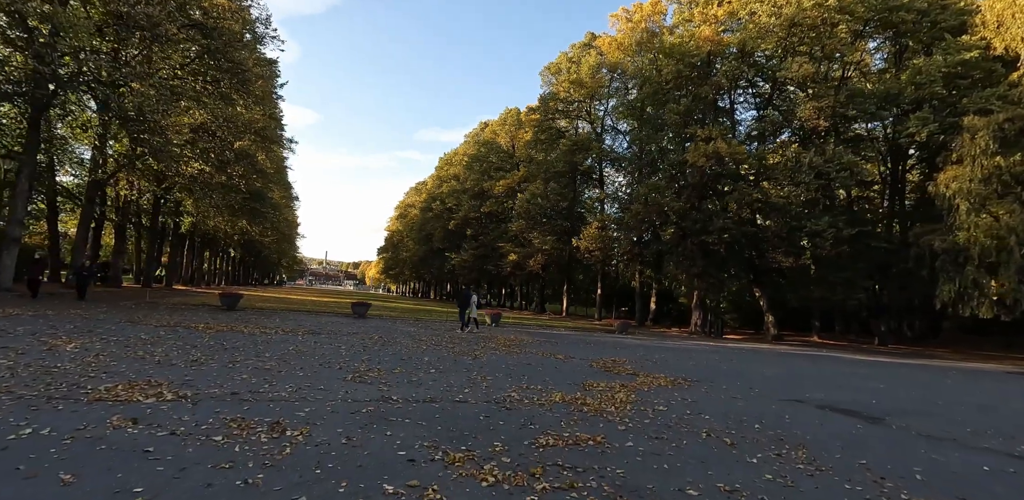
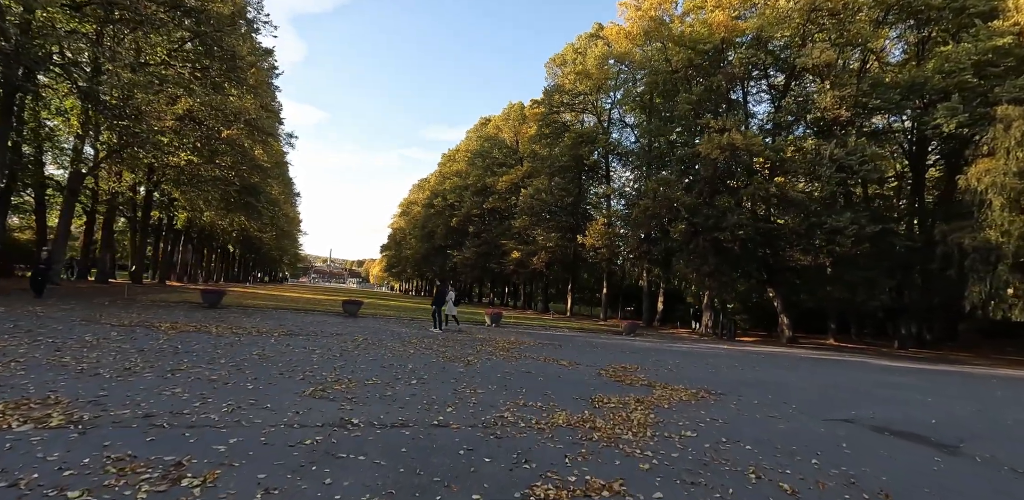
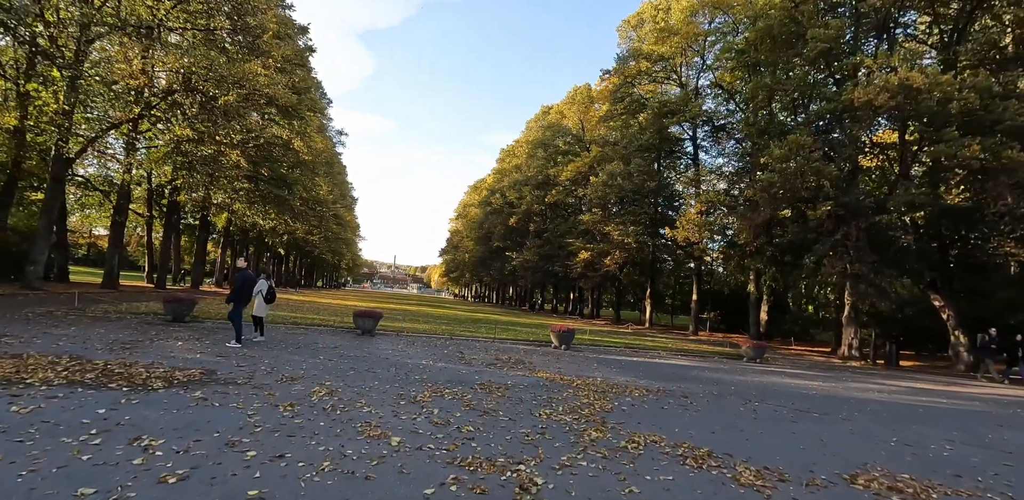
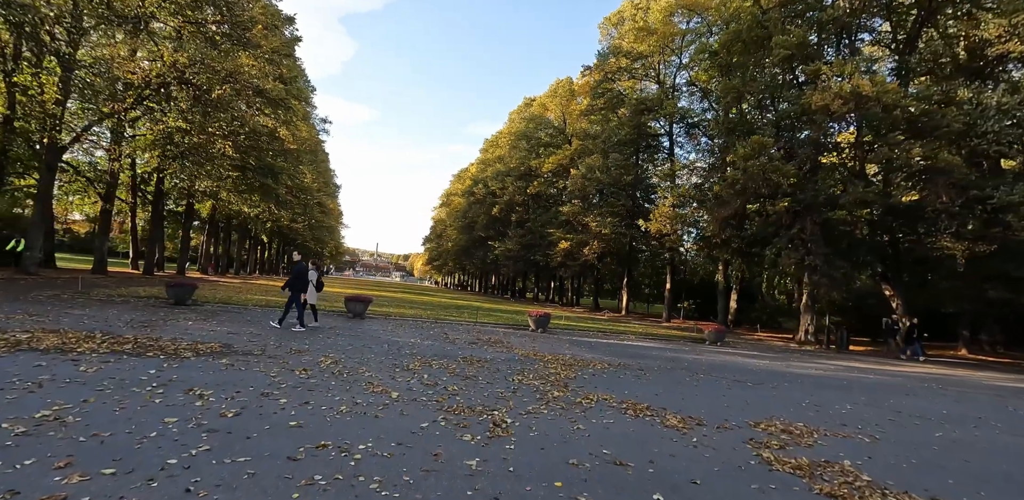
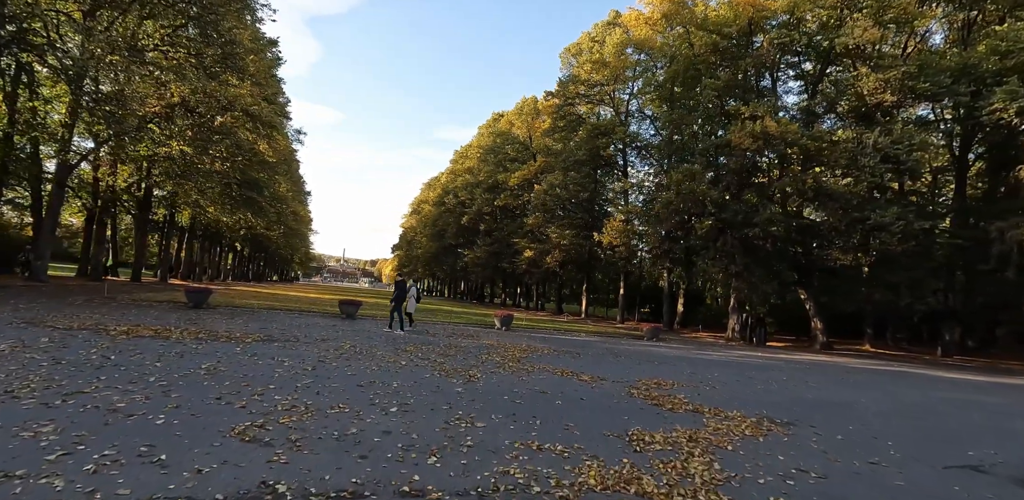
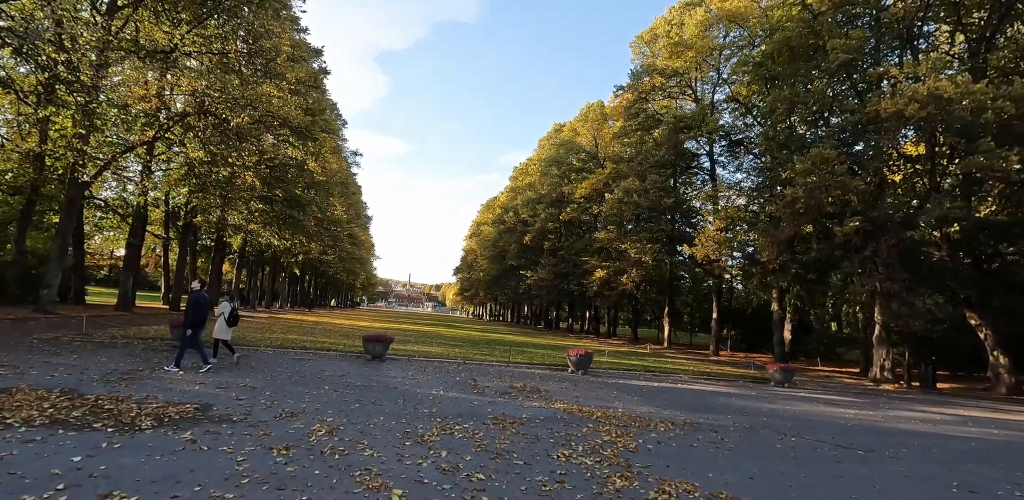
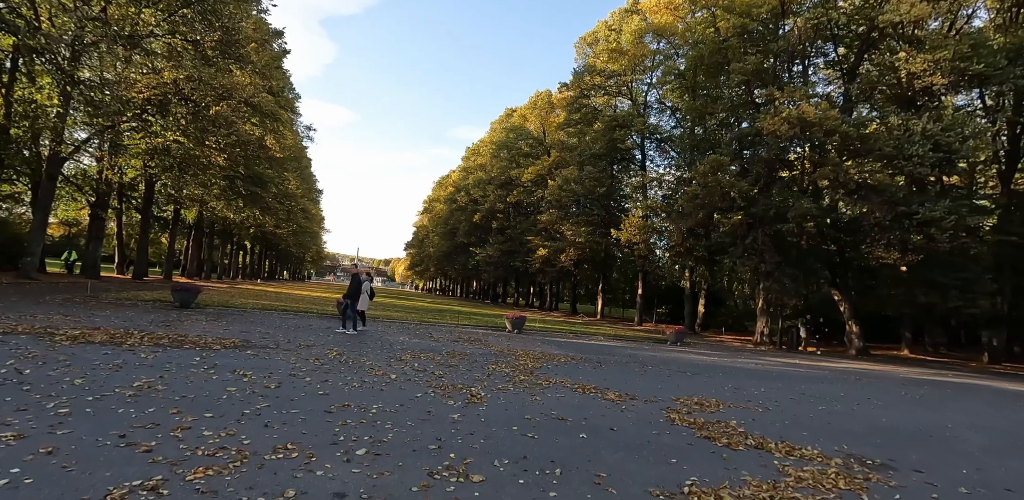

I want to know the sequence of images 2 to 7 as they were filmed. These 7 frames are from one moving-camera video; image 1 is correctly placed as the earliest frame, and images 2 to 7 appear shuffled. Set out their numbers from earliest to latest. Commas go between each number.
2, 5, 7, 4, 3, 6
